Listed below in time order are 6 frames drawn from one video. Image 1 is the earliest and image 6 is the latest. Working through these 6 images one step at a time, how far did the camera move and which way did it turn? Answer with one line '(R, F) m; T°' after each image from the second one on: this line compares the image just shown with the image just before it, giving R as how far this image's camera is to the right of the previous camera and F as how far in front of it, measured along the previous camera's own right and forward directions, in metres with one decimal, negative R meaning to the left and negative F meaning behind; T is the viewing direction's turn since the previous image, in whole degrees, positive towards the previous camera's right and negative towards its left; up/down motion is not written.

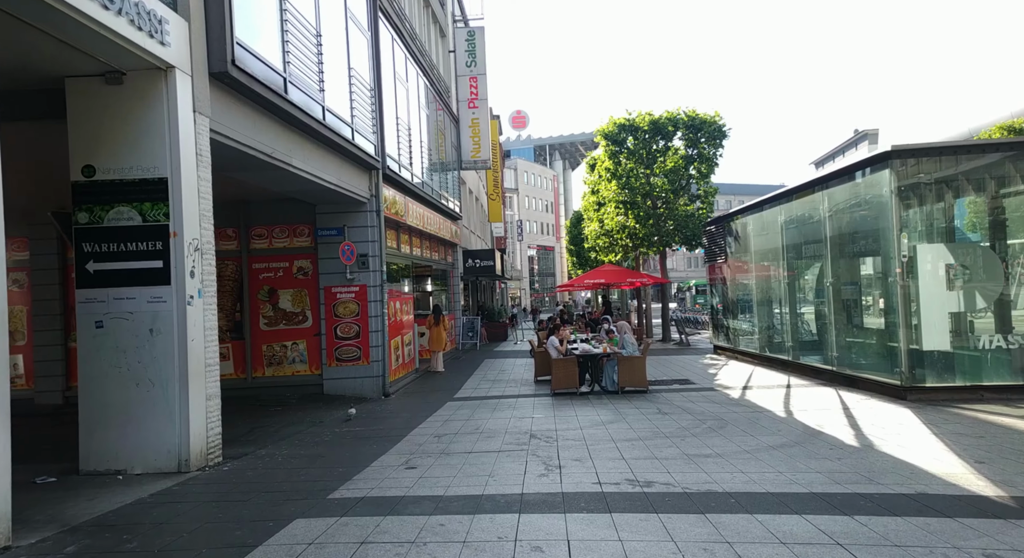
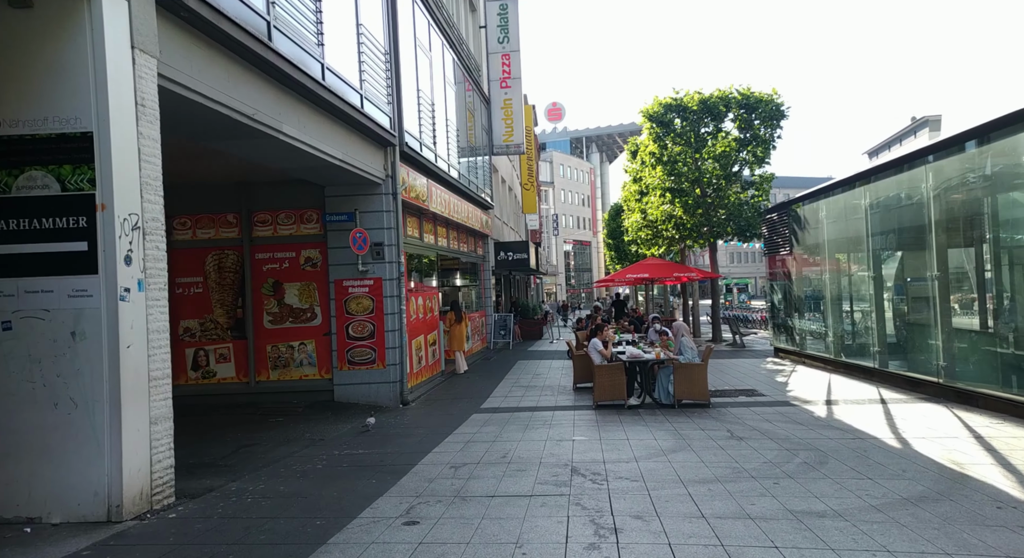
(0.0, +1.9) m; -3°
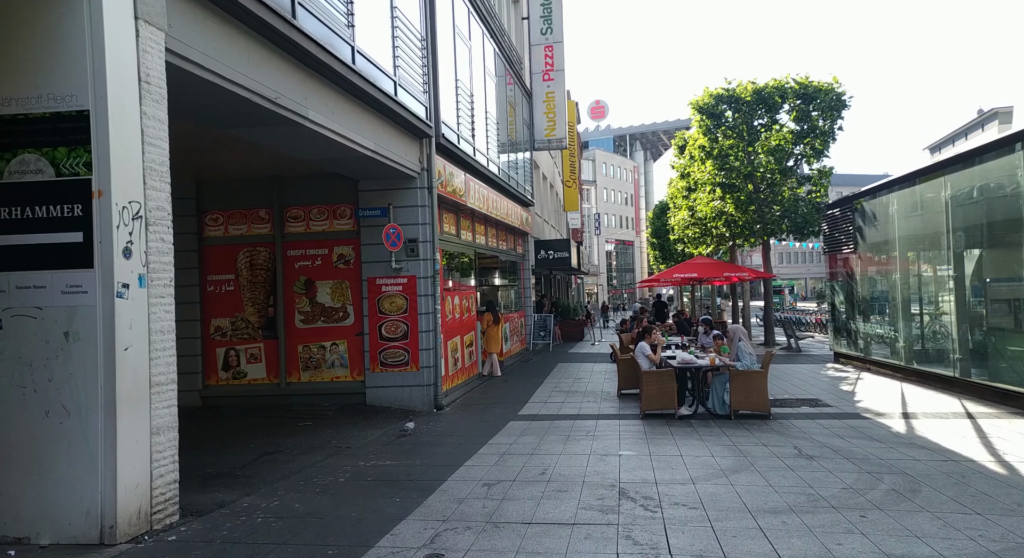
(0.0, +0.7) m; -3°
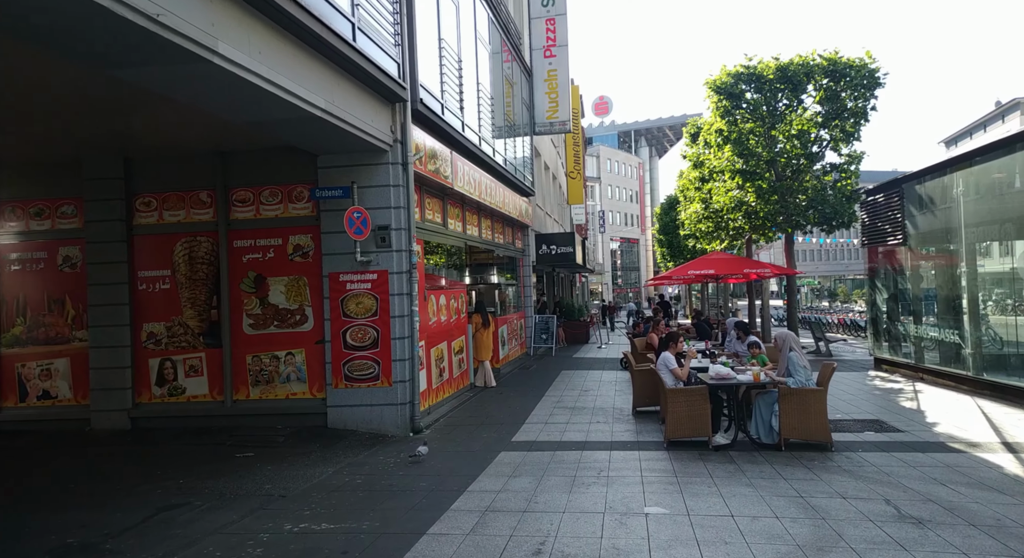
(+0.2, +2.1) m; 0°
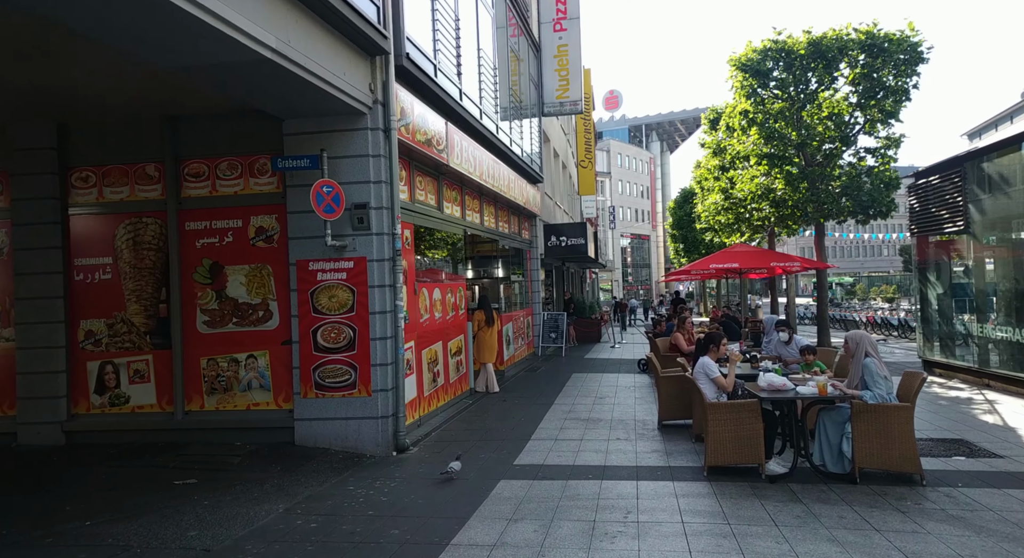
(+0.1, +1.6) m; -1°
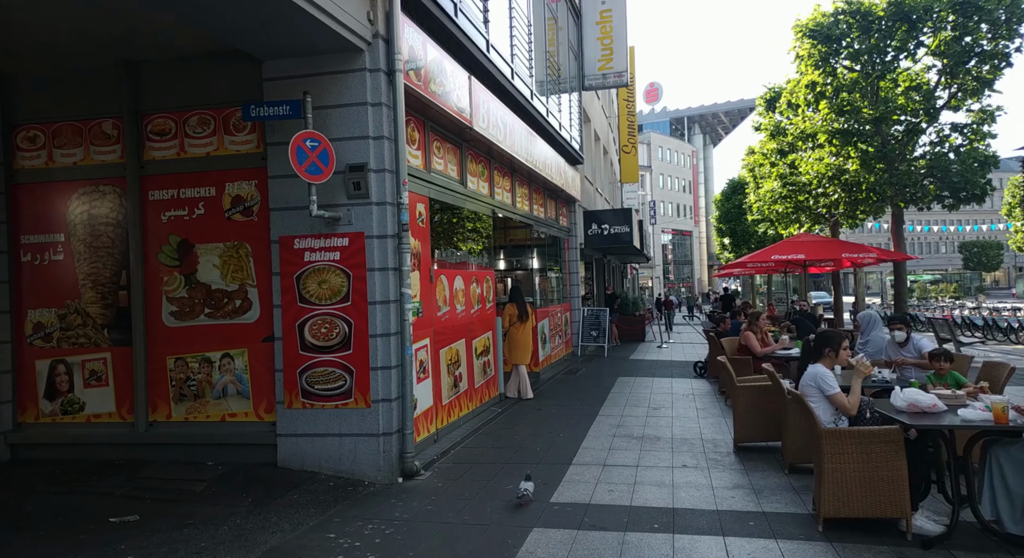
(0.0, +1.8) m; -3°
